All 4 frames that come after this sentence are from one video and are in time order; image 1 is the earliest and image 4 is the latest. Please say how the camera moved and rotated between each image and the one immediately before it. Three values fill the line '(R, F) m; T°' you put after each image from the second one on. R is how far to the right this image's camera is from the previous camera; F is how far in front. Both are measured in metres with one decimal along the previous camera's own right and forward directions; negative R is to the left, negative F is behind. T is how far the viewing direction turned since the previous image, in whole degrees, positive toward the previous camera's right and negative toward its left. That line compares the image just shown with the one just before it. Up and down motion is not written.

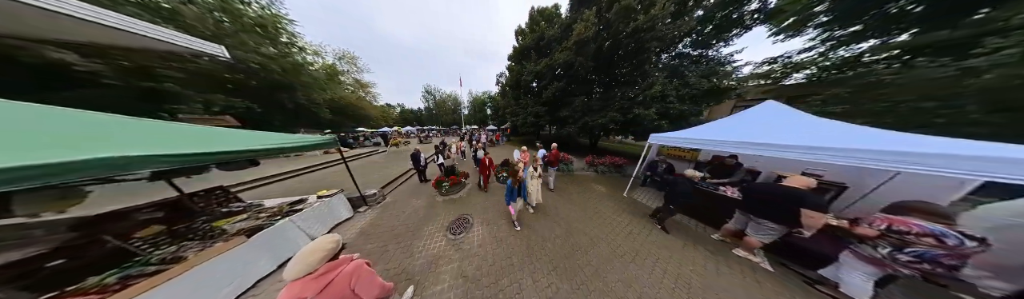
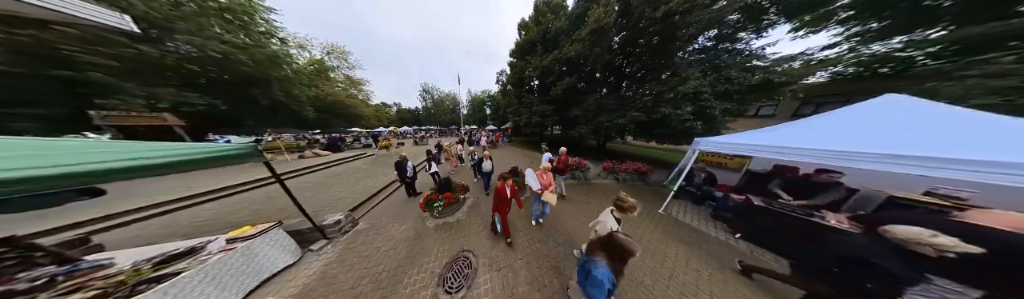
(-0.4, +0.9) m; +1°
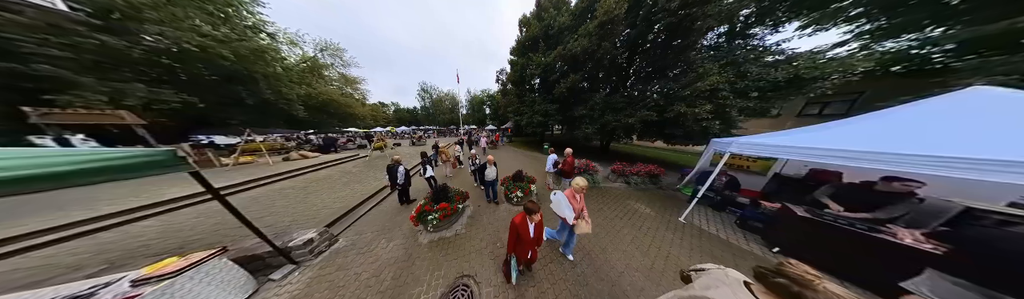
(-0.2, +0.4) m; 0°
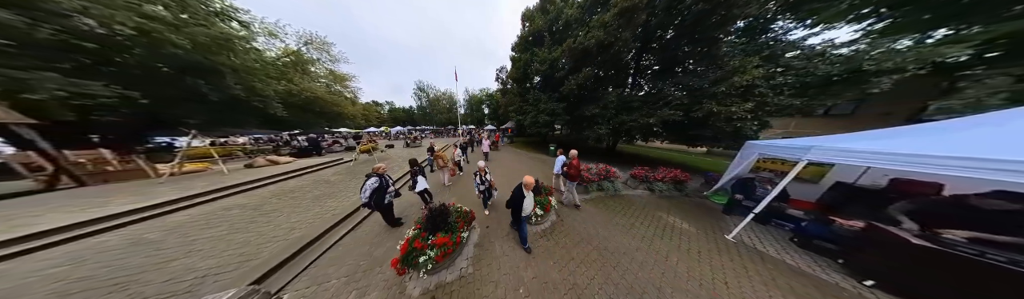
(-0.4, +0.7) m; +1°
